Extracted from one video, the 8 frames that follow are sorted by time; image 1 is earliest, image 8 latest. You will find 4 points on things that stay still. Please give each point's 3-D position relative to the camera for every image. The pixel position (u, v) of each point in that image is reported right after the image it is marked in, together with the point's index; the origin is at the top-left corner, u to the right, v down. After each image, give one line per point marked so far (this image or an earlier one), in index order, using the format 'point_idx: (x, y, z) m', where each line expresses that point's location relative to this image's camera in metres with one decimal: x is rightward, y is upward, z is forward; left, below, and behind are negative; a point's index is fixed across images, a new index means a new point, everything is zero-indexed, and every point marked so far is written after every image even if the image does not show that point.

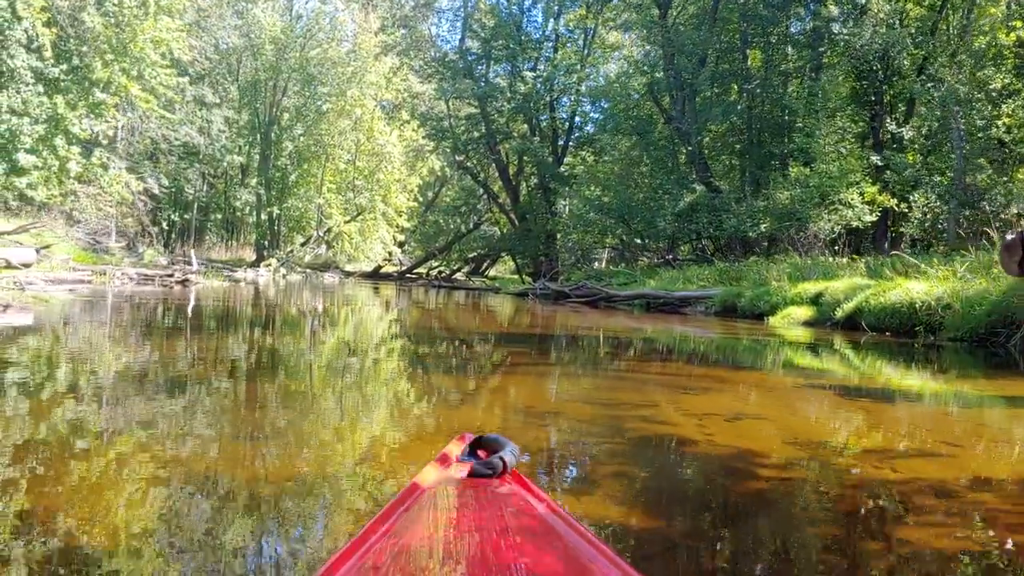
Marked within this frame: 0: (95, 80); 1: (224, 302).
0: (-6.9, +3.5, +15.5) m
1: (-4.4, -0.2, +15.3) m
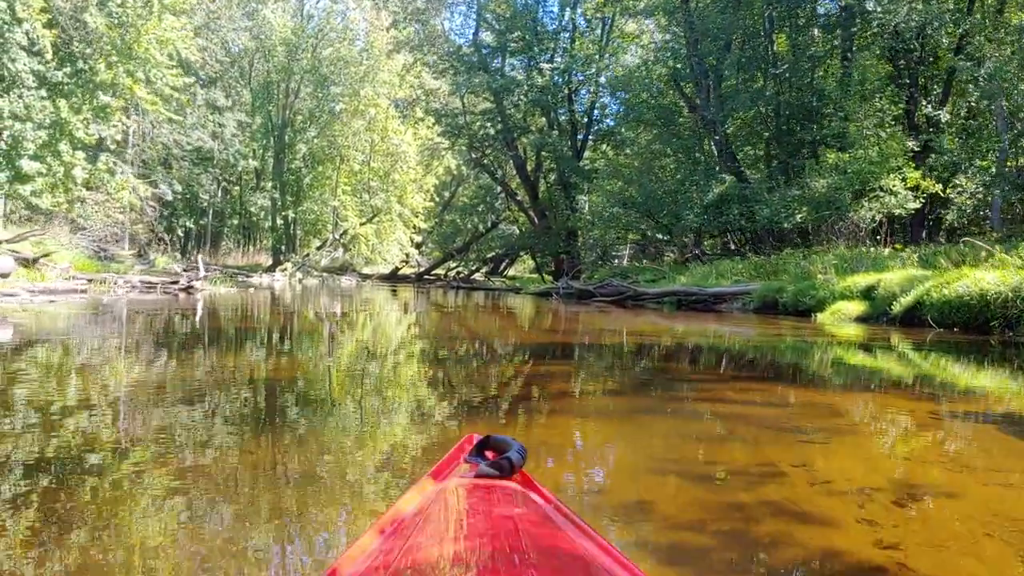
0: (-6.6, +3.3, +15.2) m
1: (-4.1, -0.3, +14.9) m
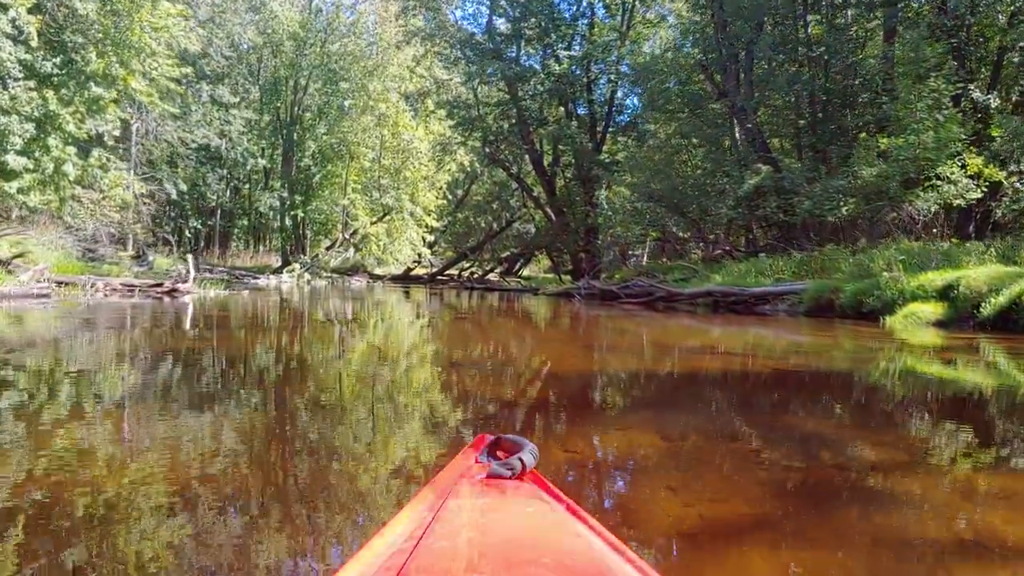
0: (-6.4, +3.3, +14.5) m
1: (-3.9, -0.3, +14.2) m
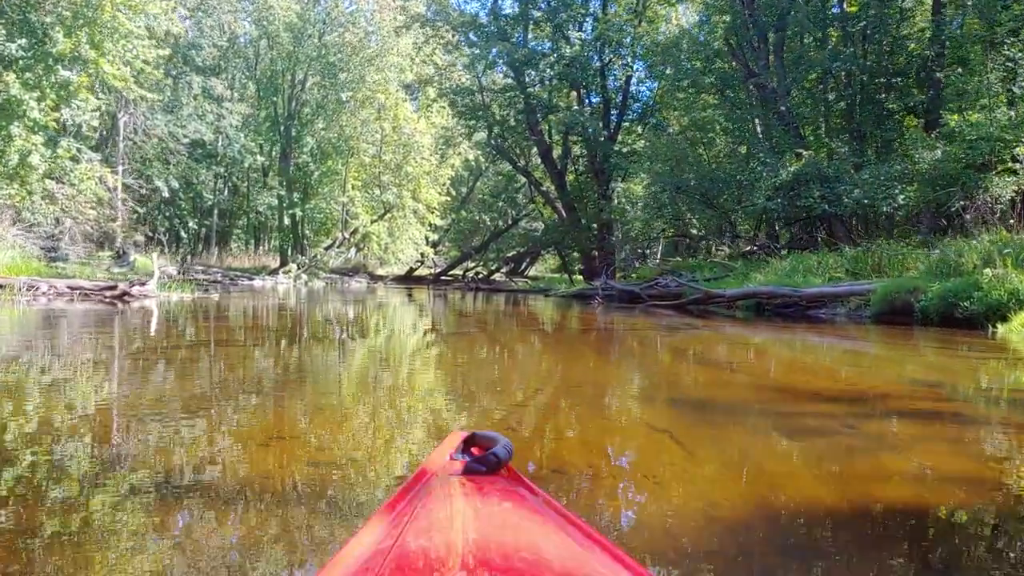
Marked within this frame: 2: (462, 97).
0: (-6.3, +3.2, +13.5) m
1: (-3.7, -0.3, +13.1) m
2: (-1.0, +3.7, +18.9) m
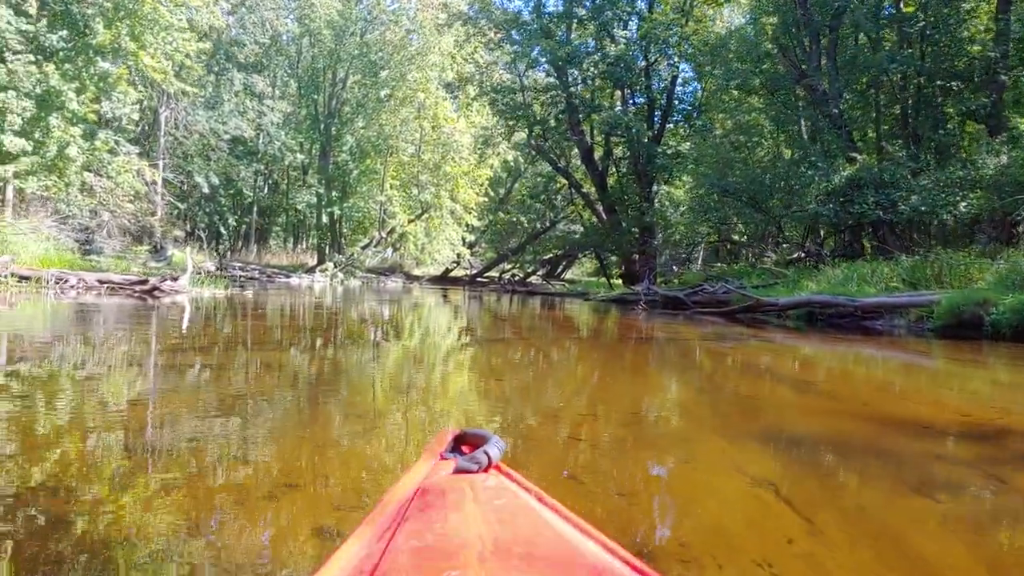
0: (-5.7, +3.3, +13.4) m
1: (-3.2, -0.3, +13.0) m
2: (-0.2, +3.7, +18.7) m
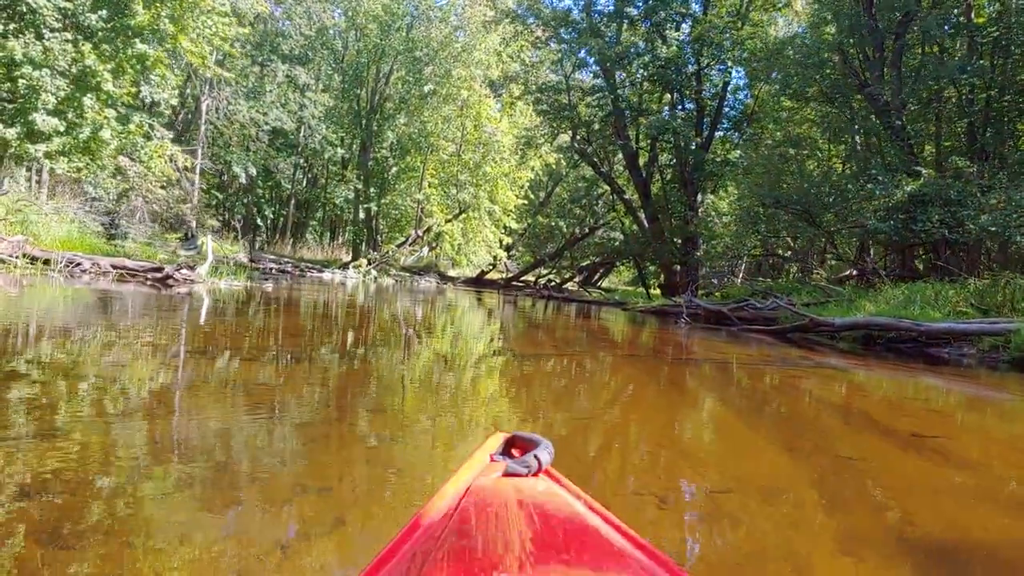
0: (-5.1, +3.5, +13.3) m
1: (-2.8, -0.2, +12.7) m
2: (+0.7, +3.6, +18.3) m
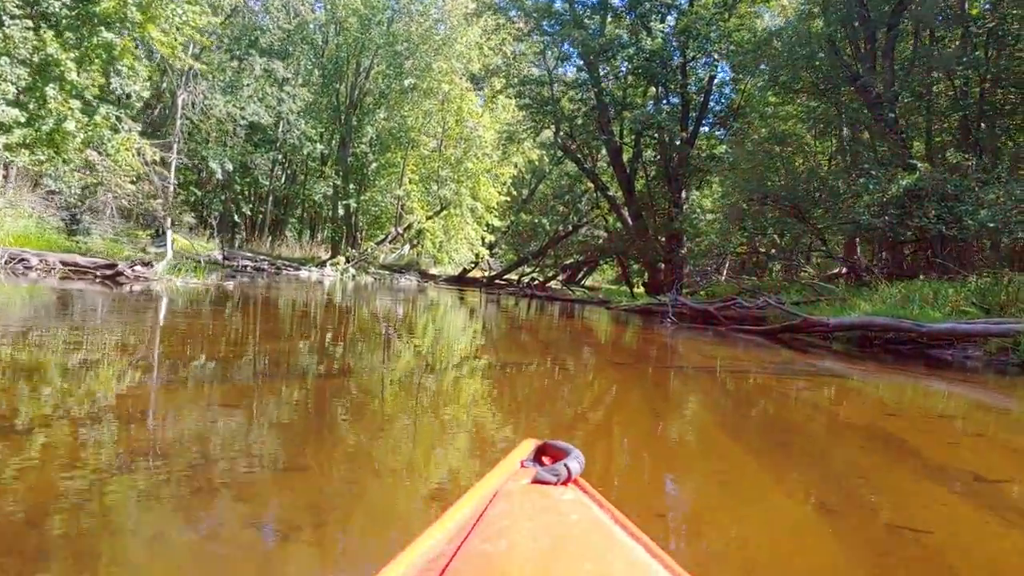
0: (-5.3, +3.5, +12.8) m
1: (-3.0, -0.2, +12.3) m
2: (+0.3, +3.6, +18.0) m
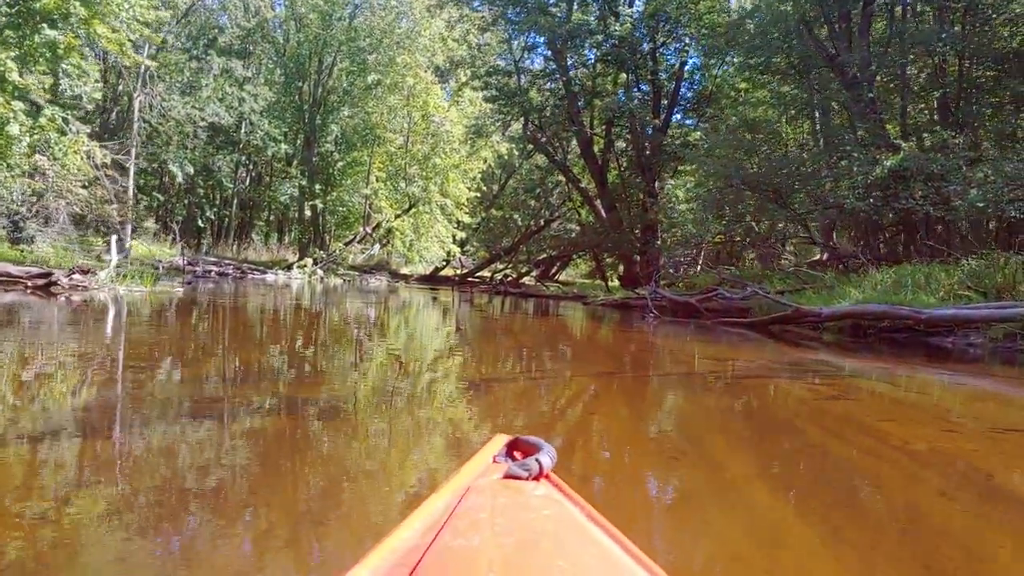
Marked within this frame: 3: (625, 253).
0: (-5.8, +3.4, +12.3) m
1: (-3.4, -0.3, +11.9) m
2: (-0.3, +3.7, +17.6) m
3: (+1.9, +0.6, +16.7) m
